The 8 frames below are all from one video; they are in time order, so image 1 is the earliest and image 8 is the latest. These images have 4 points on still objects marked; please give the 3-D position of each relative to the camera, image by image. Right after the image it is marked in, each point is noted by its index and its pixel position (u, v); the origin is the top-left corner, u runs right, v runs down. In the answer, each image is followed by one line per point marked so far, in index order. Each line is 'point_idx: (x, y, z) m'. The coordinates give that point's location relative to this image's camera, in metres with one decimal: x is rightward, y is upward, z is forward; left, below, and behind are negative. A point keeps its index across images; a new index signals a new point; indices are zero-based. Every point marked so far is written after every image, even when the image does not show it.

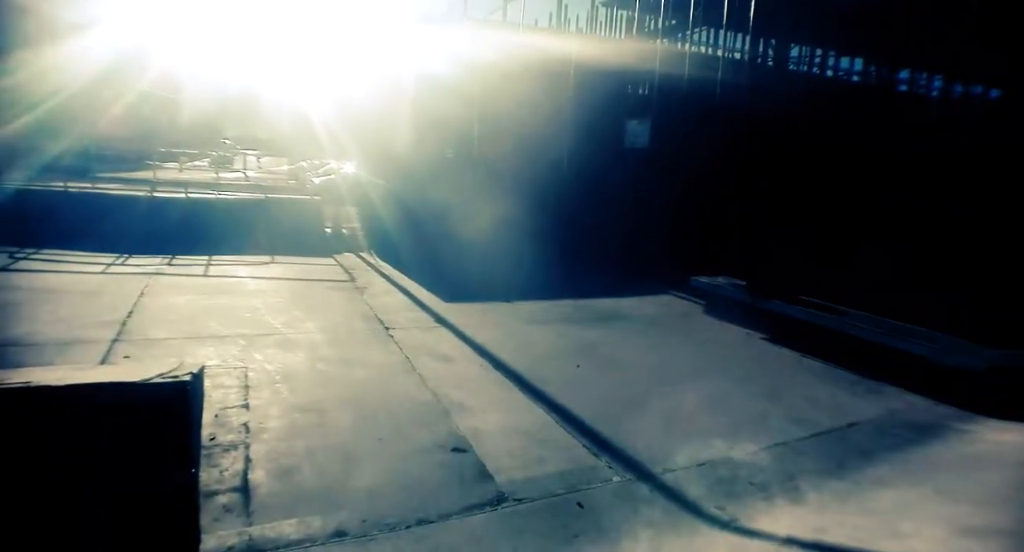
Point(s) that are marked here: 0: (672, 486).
0: (+1.0, -1.3, +3.3) m
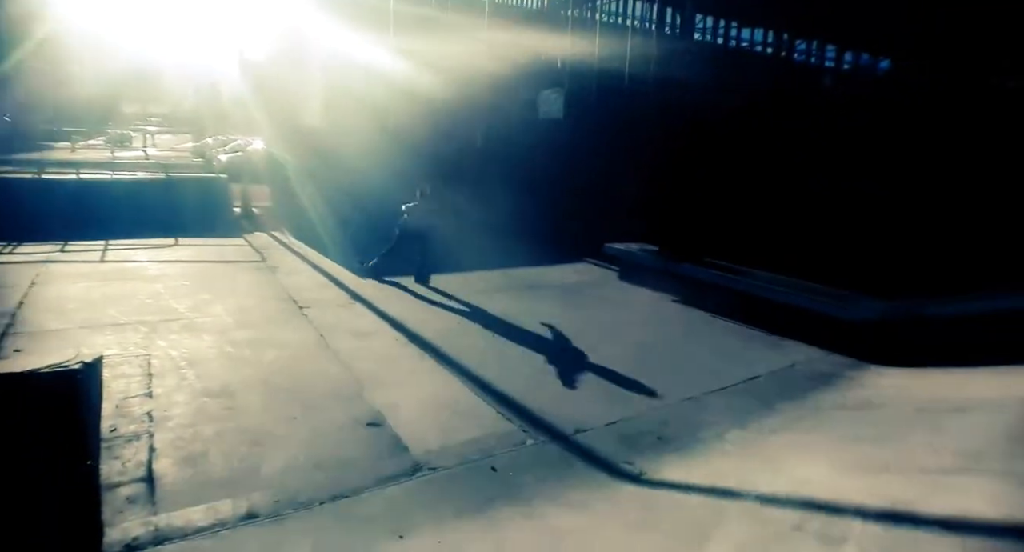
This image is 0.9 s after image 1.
0: (+0.4, -1.1, +3.5) m
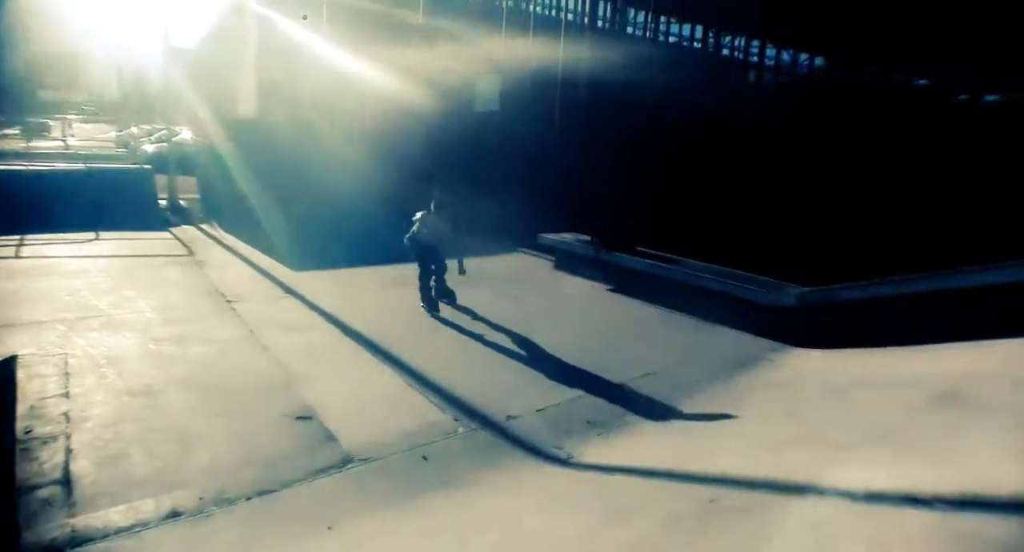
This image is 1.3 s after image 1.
0: (0.0, -1.0, +3.6) m
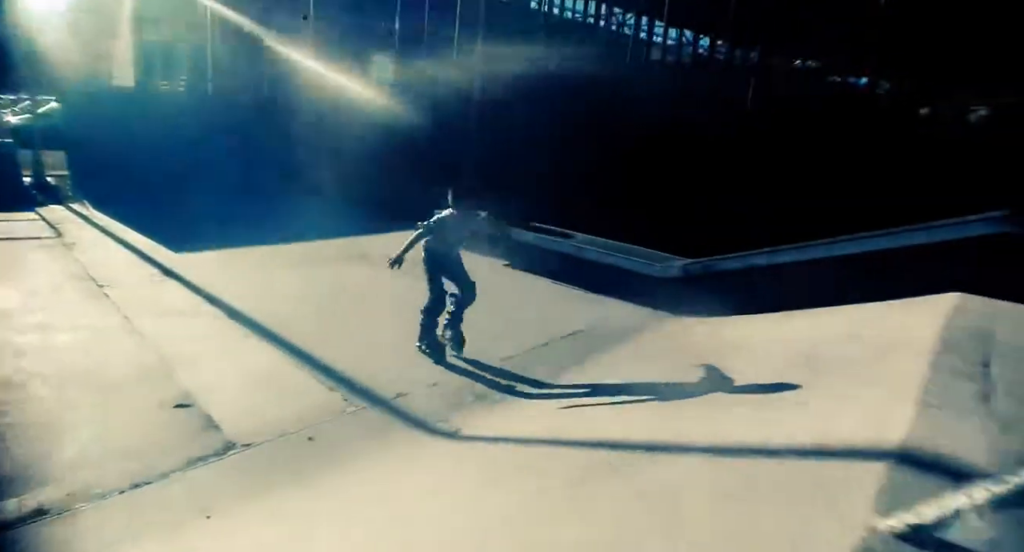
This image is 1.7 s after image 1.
0: (-0.7, -0.9, +3.6) m
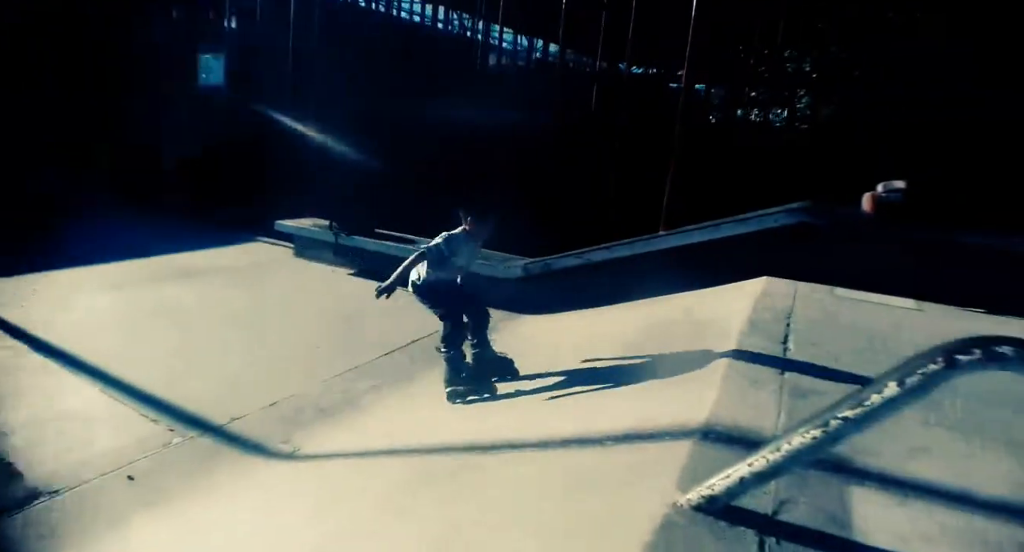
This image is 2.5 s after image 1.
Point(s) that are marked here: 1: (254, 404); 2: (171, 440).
0: (-1.7, -1.0, +3.3) m
1: (-1.6, -0.9, +3.7) m
2: (-2.0, -1.0, +3.3) m
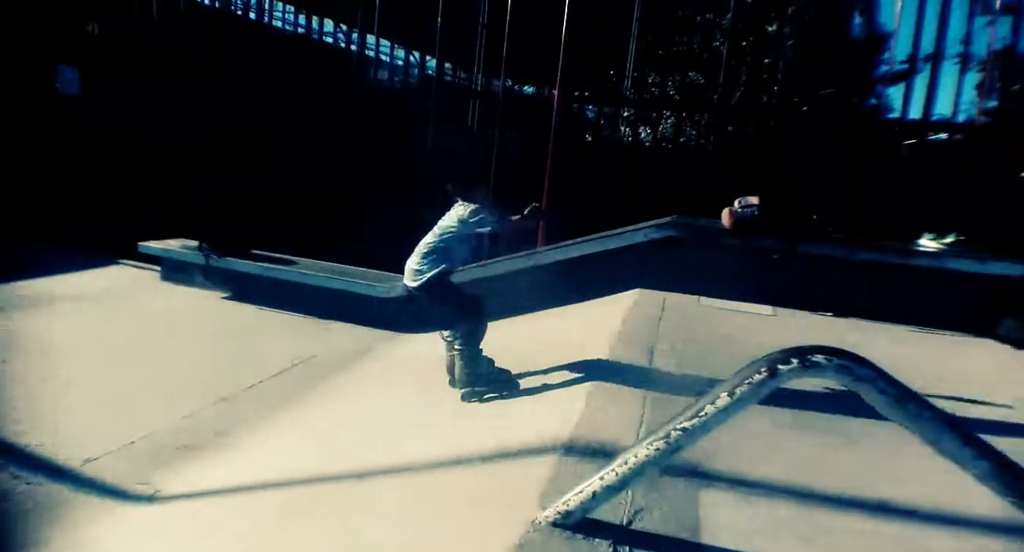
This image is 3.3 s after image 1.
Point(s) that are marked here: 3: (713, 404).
0: (-2.4, -1.1, +3.1) m
1: (-2.4, -1.0, +3.4) m
2: (-2.7, -1.2, +3.0) m
3: (+0.8, -0.5, +2.1) m
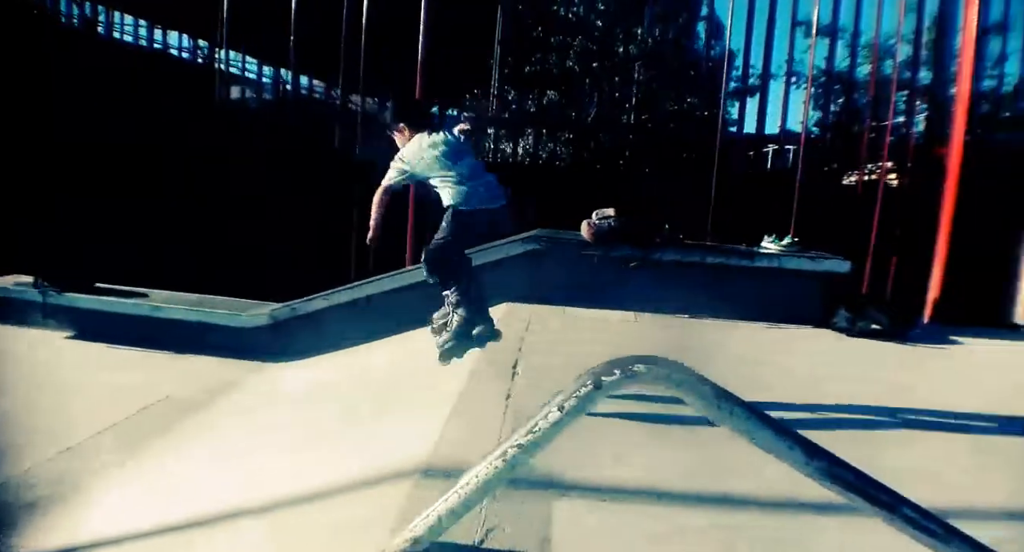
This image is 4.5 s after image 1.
0: (-3.1, -1.4, +2.7) m
1: (-3.2, -1.3, +3.0) m
2: (-3.4, -1.4, +2.5) m
3: (+0.1, -0.6, +2.2) m
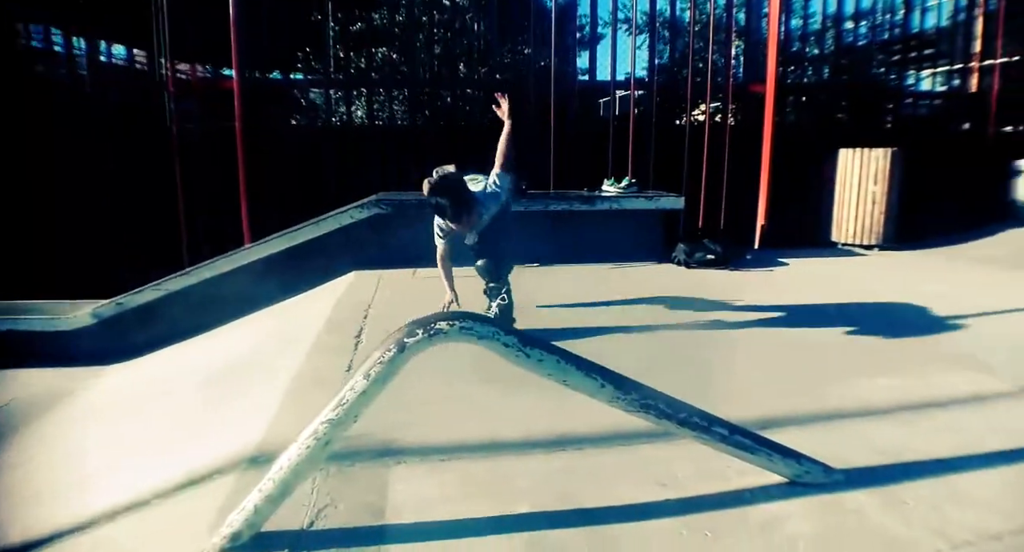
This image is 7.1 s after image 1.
0: (-3.8, -1.5, +2.2) m
1: (-3.9, -1.4, +2.5) m
2: (-4.1, -1.6, +2.0) m
3: (-0.6, -0.4, +2.1) m
